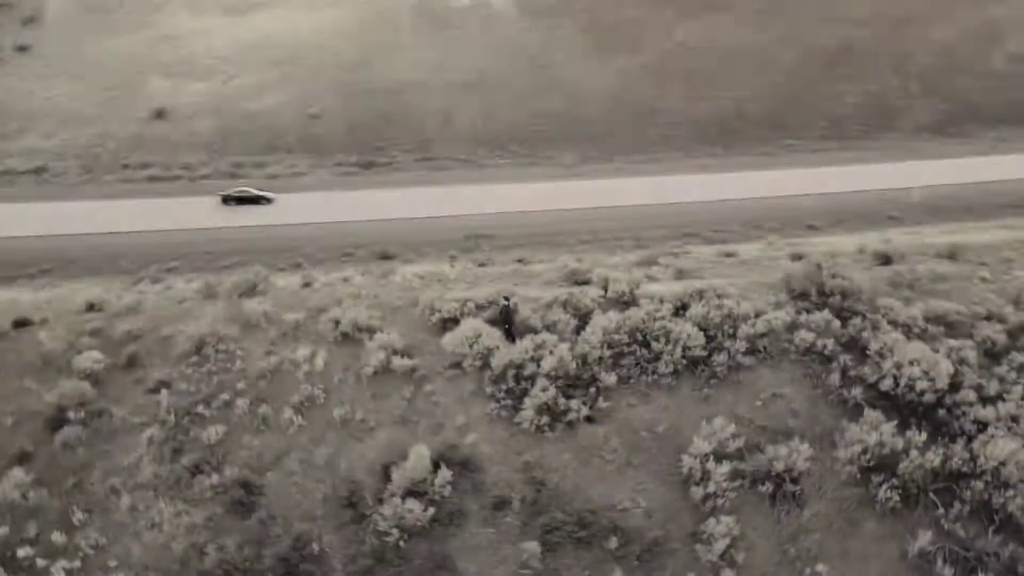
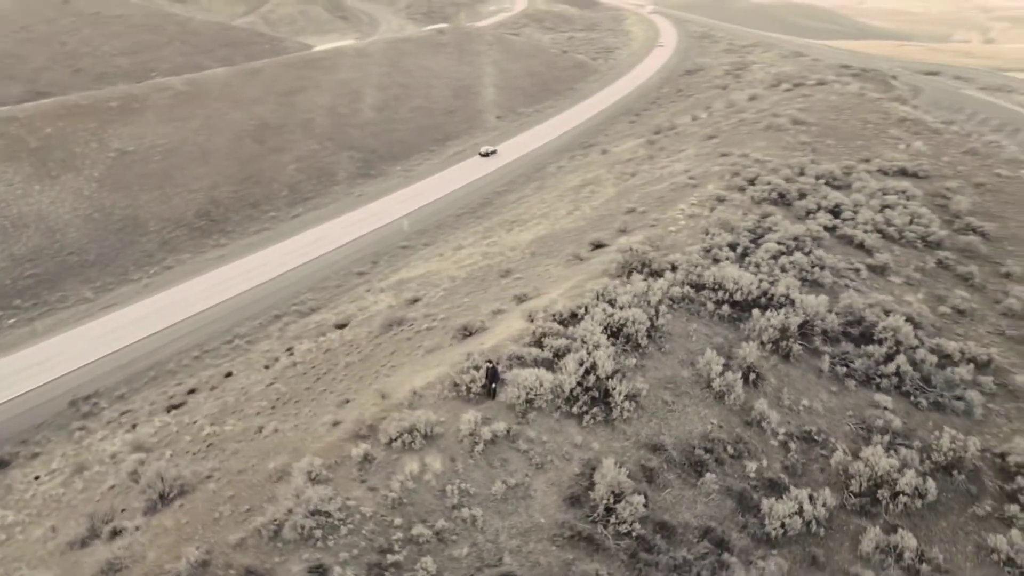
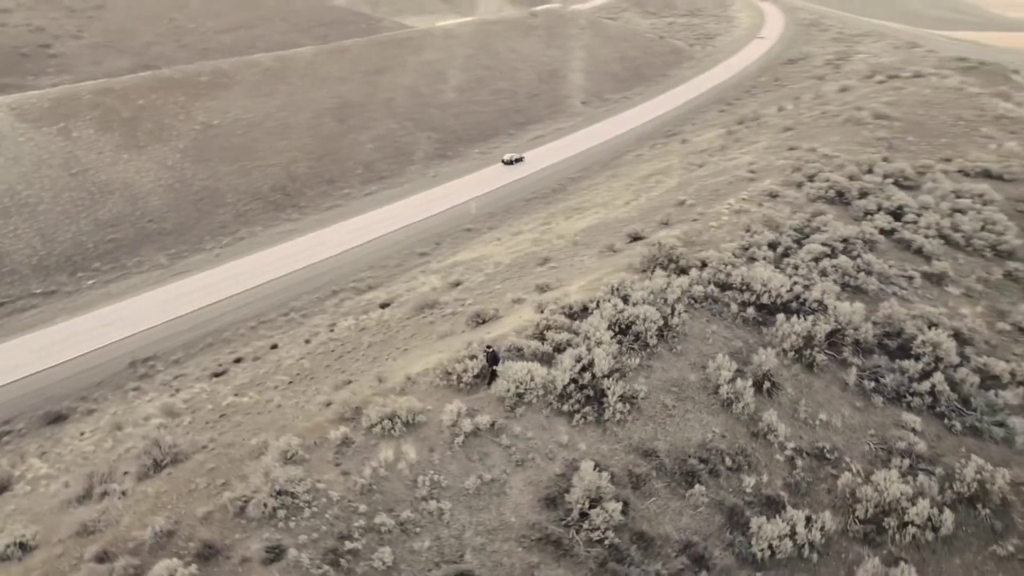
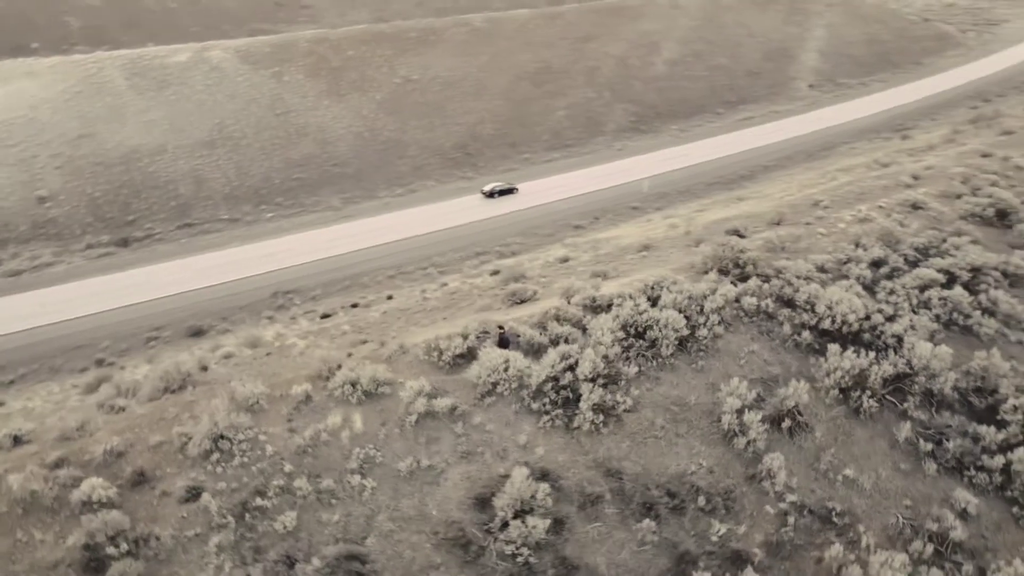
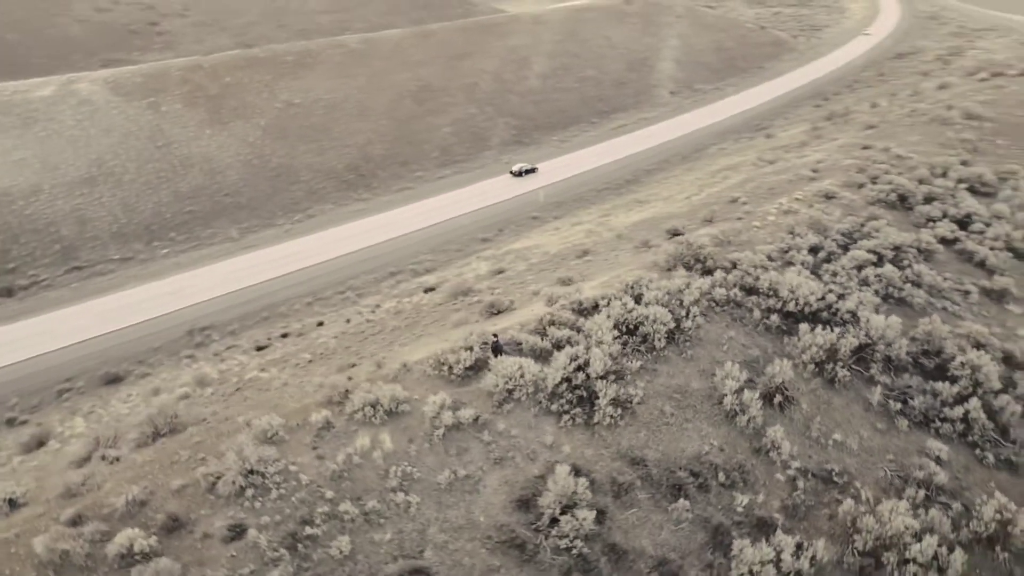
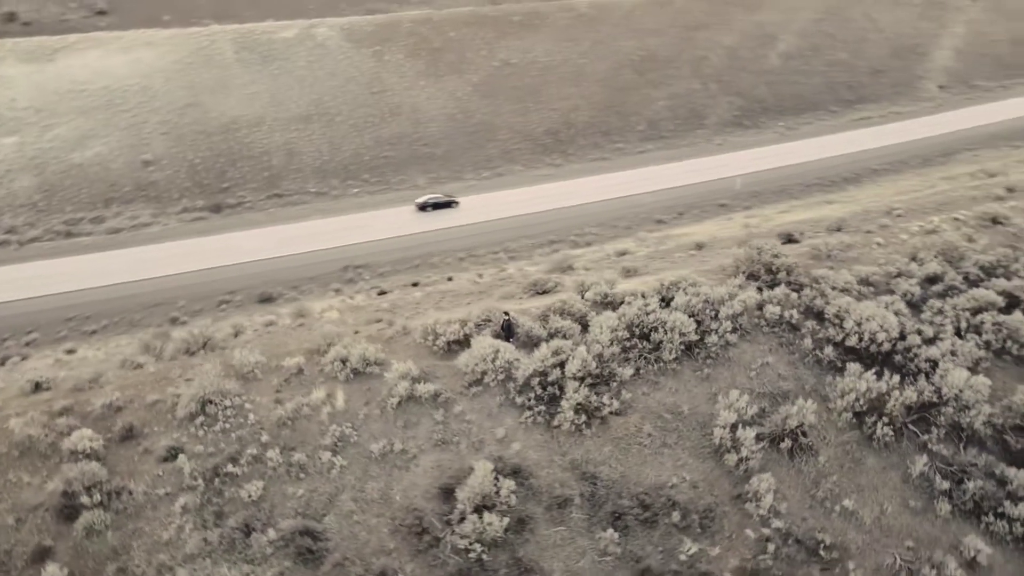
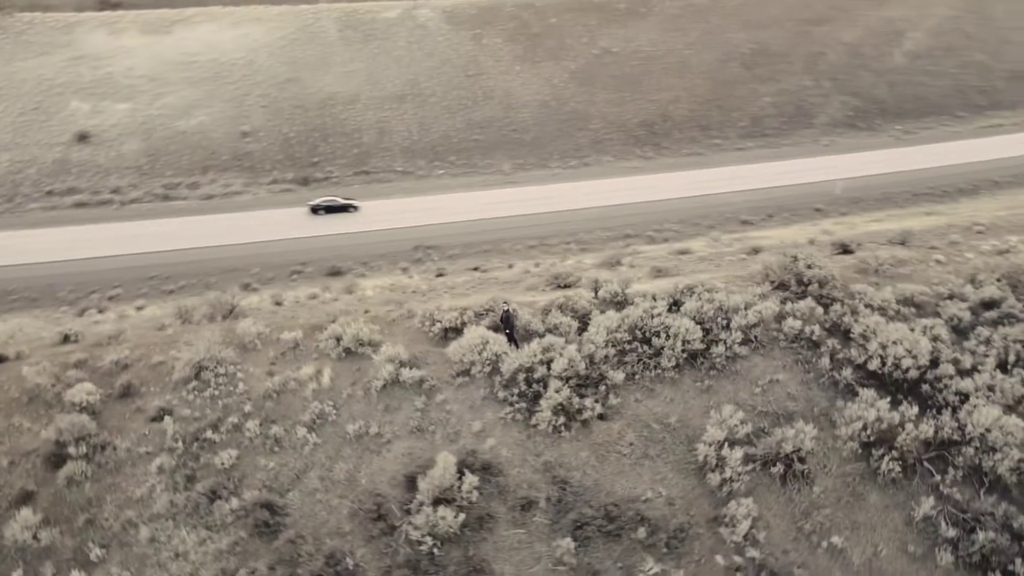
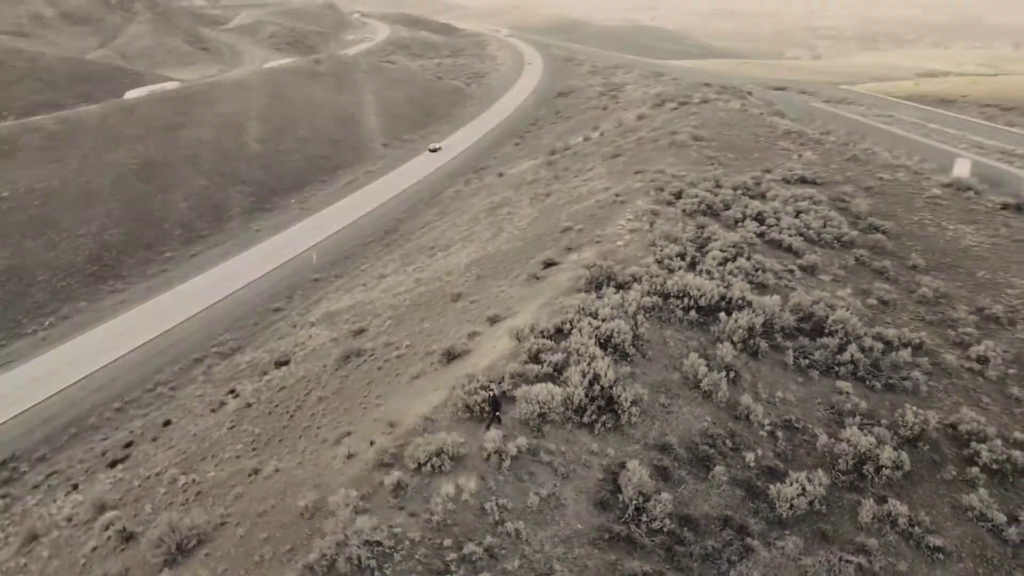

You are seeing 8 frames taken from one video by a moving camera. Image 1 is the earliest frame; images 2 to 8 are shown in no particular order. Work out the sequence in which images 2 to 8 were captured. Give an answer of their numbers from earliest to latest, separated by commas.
7, 6, 4, 5, 3, 2, 8
